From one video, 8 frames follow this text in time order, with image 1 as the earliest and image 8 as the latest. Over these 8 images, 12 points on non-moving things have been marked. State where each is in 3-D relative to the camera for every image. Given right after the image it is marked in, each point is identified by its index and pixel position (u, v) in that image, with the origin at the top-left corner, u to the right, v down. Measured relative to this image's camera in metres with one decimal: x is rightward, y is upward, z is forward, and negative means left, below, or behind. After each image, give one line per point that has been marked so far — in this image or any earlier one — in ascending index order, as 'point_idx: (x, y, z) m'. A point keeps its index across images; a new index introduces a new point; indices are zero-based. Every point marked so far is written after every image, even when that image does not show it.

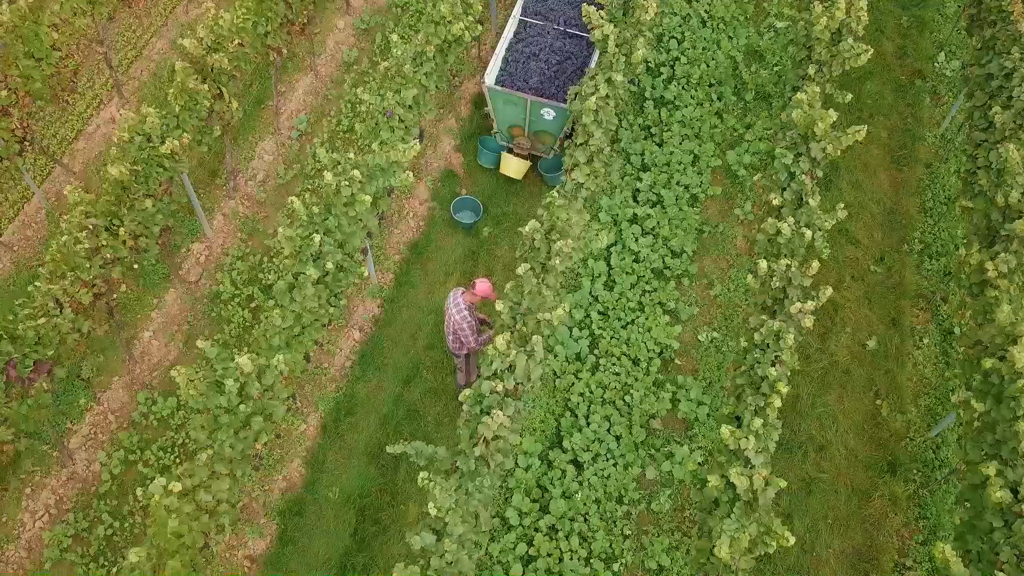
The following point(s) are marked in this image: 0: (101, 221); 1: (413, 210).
0: (-3.9, +0.6, +7.6) m
1: (-1.2, +0.9, +9.7) m
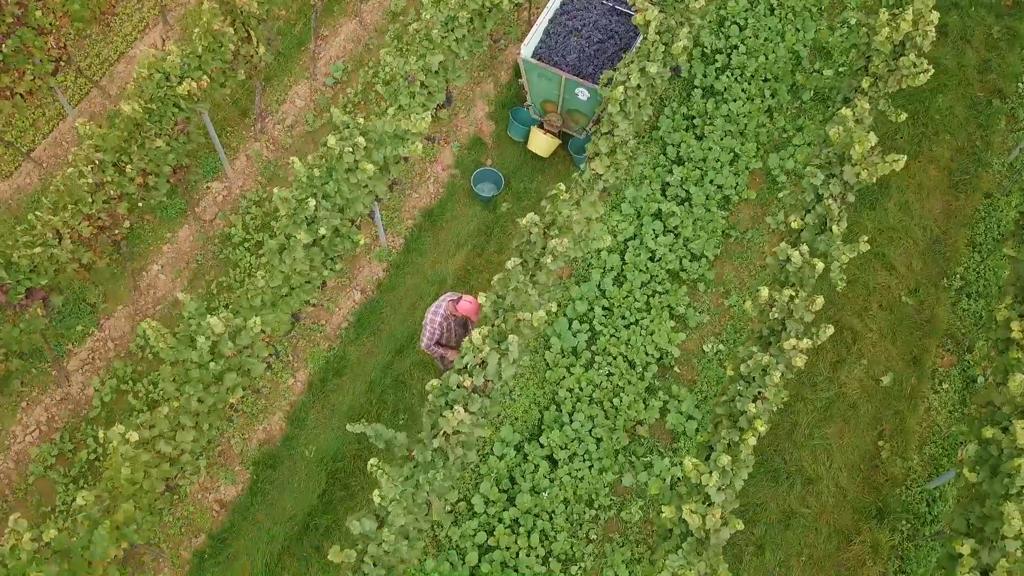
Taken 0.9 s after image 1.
0: (-3.8, +1.2, +7.7) m
1: (-0.9, +1.3, +9.5) m
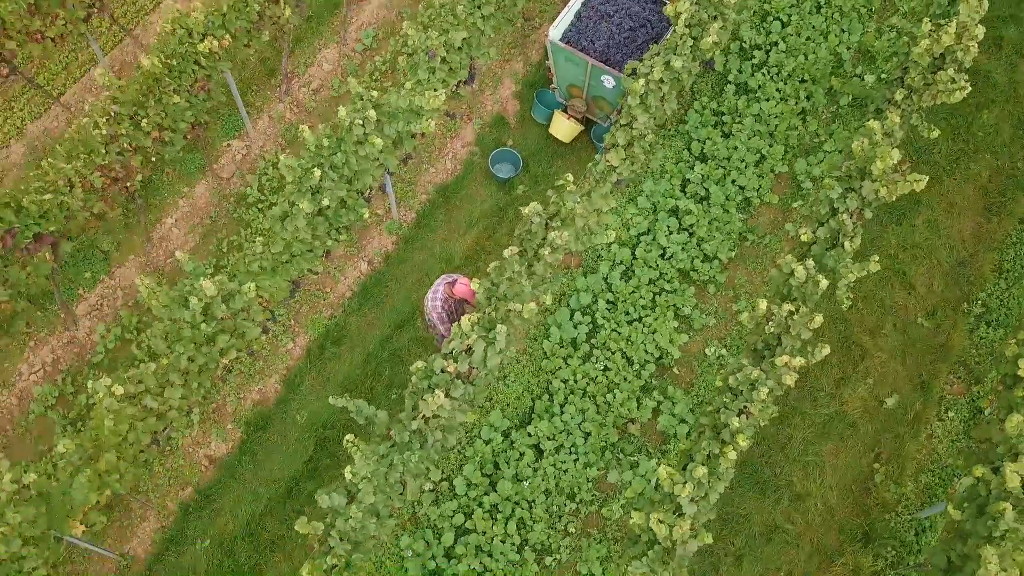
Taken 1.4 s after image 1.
0: (-3.7, +1.7, +7.7) m
1: (-0.7, +1.6, +9.5) m
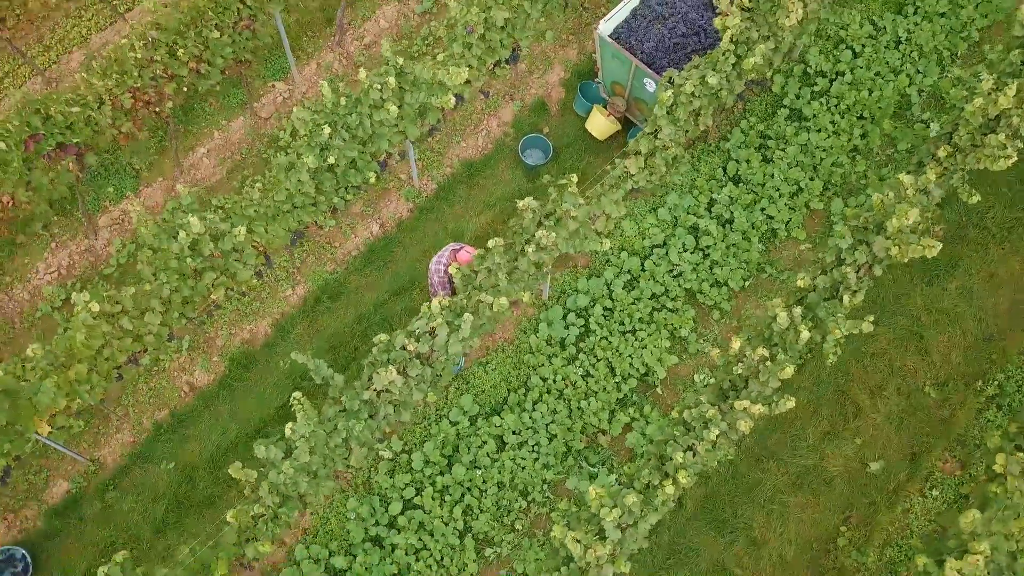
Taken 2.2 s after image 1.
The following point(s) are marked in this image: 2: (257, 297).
0: (-3.3, +2.4, +7.9) m
1: (-0.3, +1.8, +9.4) m
2: (-2.6, -0.1, +8.5) m
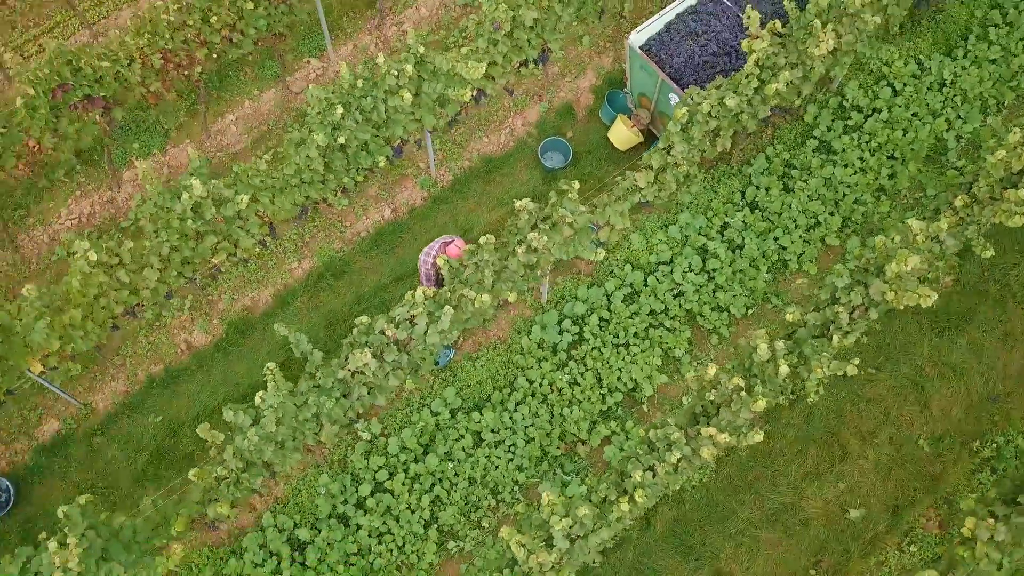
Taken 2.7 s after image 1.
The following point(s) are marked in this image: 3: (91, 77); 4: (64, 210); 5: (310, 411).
0: (-3.1, +2.8, +8.1) m
1: (0.0, +1.8, +9.4) m
2: (-2.6, +0.2, +8.7) m
3: (-4.1, +2.1, +8.0) m
4: (-4.8, +0.8, +8.8) m
5: (-1.6, -1.0, +6.4) m
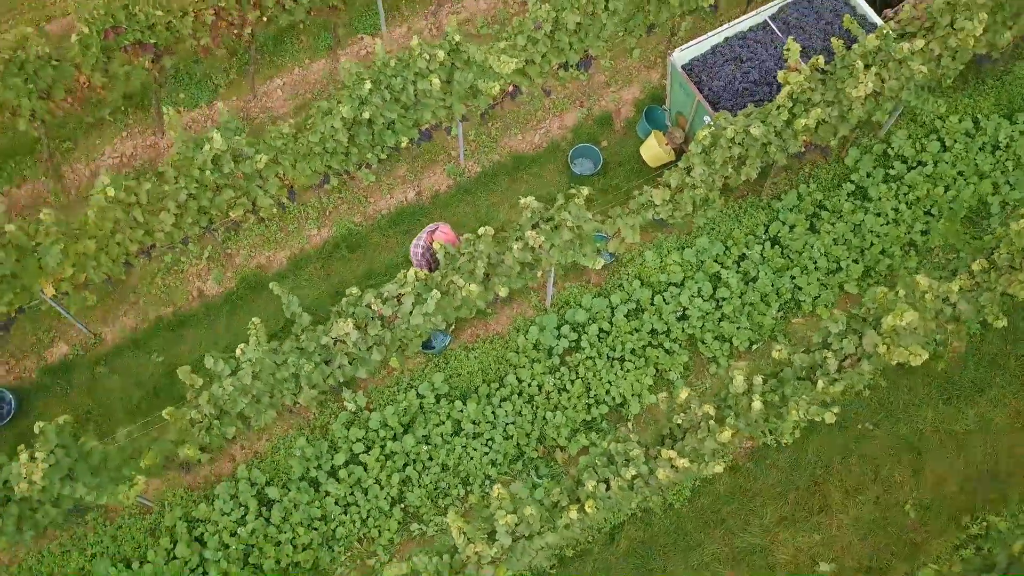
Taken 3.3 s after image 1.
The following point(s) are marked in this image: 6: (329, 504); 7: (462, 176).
0: (-2.6, +3.3, +8.4) m
1: (+0.4, +1.8, +9.4) m
2: (-2.5, +0.6, +8.9) m
3: (-3.7, +2.7, +8.4) m
4: (-4.5, +1.6, +9.1) m
5: (-1.8, -0.7, +6.6) m
6: (-1.7, -2.0, +7.6) m
7: (-0.6, +1.3, +9.2) m
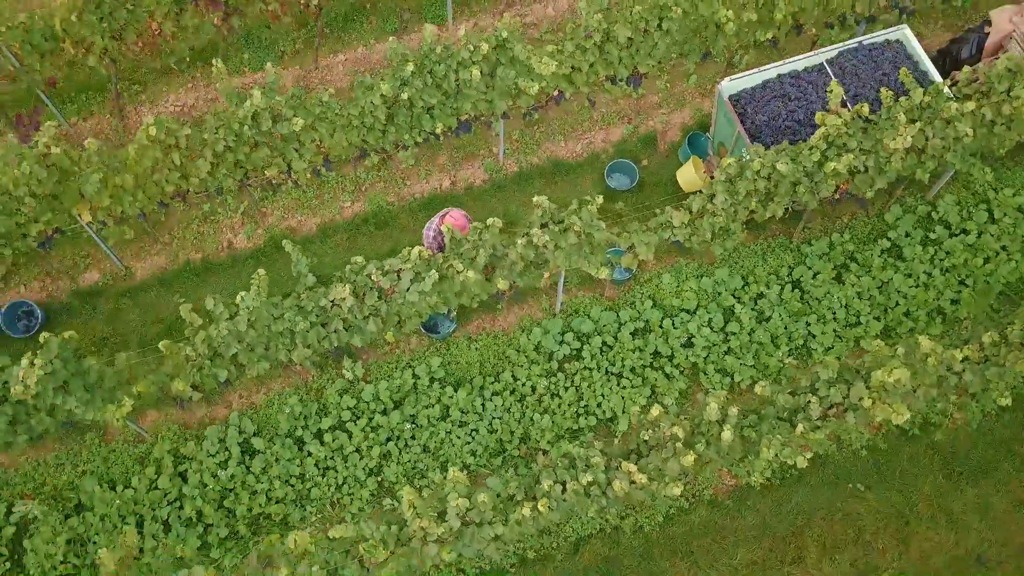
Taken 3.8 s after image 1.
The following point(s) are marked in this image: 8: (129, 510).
0: (-1.9, +3.6, +8.7) m
1: (+0.9, +1.7, +9.5) m
2: (-2.2, +1.0, +9.2) m
3: (-3.1, +3.3, +8.8) m
4: (-4.0, +2.3, +9.6) m
5: (-1.9, -0.3, +6.8) m
6: (-1.9, -1.7, +7.8) m
7: (-0.2, +1.3, +9.3) m
8: (-3.5, -2.0, +7.6) m
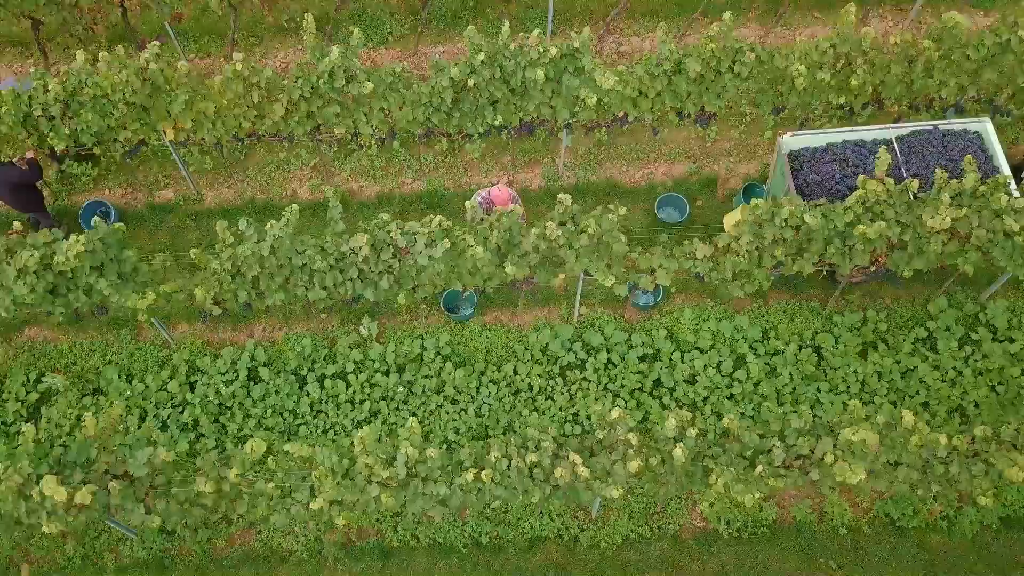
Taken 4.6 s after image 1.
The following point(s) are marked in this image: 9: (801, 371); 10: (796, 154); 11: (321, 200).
0: (-0.7, +3.9, +9.3) m
1: (+1.6, +1.4, +9.7) m
2: (-1.5, +1.4, +9.7) m
3: (-1.9, +3.8, +9.5) m
4: (-3.0, +3.0, +10.4) m
5: (-1.8, +0.2, +7.3) m
6: (-2.1, -1.1, +8.2) m
7: (+0.5, +1.2, +9.6) m
8: (-3.7, -1.1, +8.2) m
9: (+2.9, -0.8, +8.2) m
10: (+2.9, +1.4, +8.4) m
11: (-2.3, +1.0, +9.6) m
